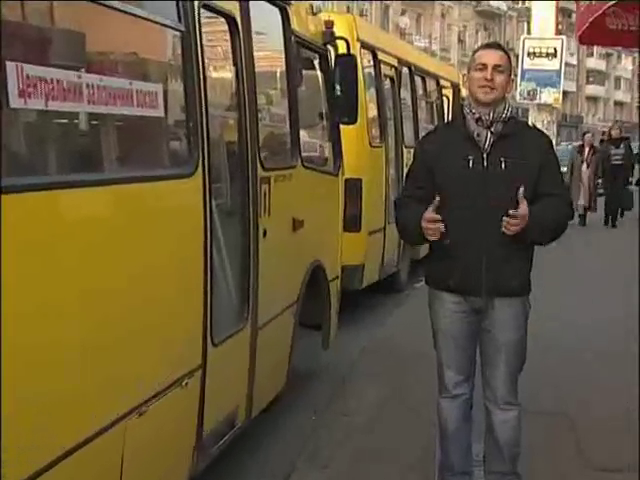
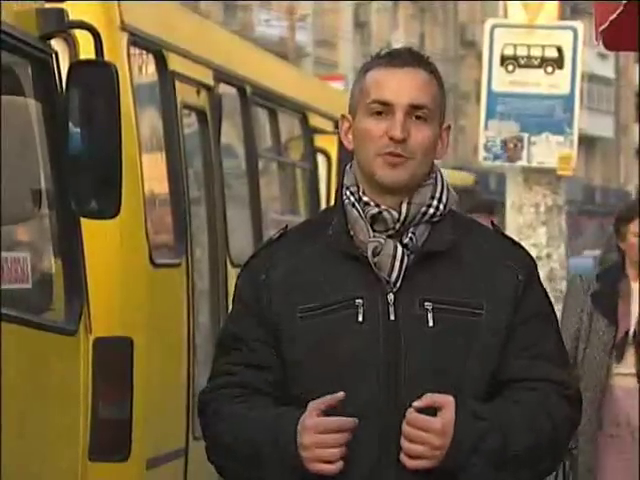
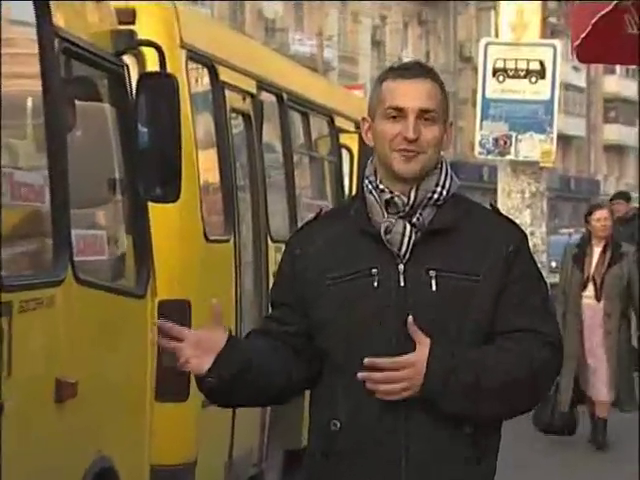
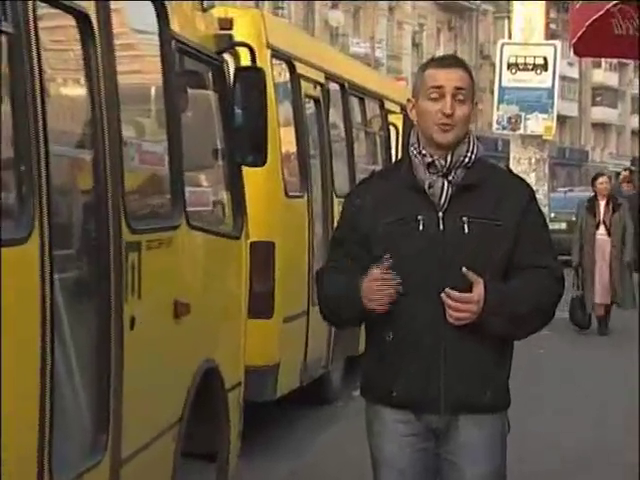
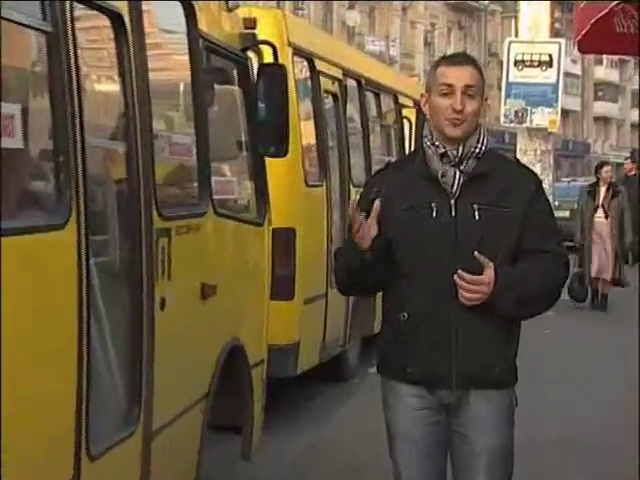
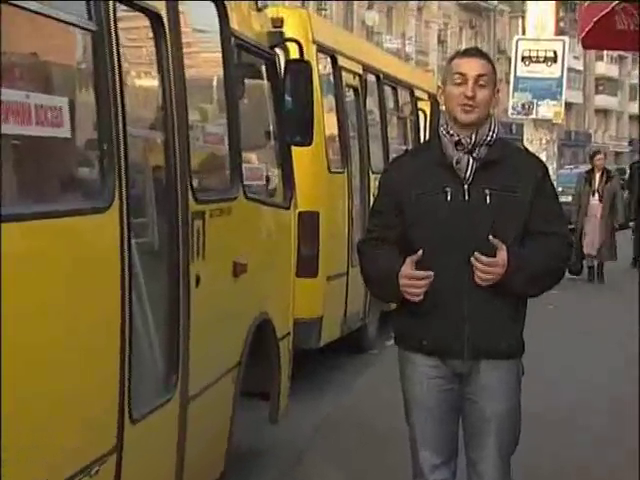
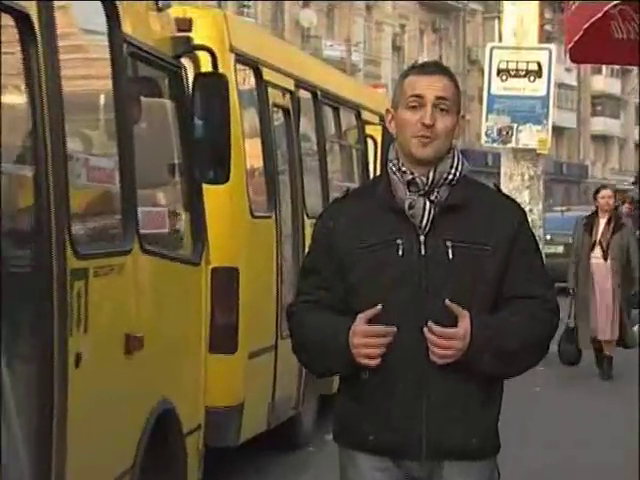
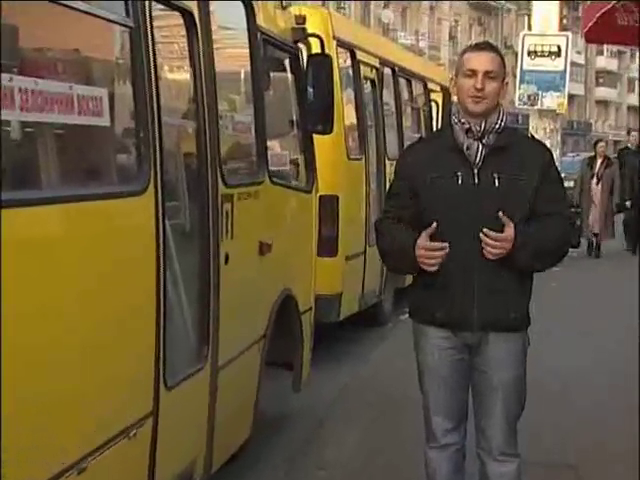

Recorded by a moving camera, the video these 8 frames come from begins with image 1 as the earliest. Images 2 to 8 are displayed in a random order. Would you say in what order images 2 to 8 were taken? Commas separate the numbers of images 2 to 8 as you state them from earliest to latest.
8, 6, 5, 4, 7, 3, 2
